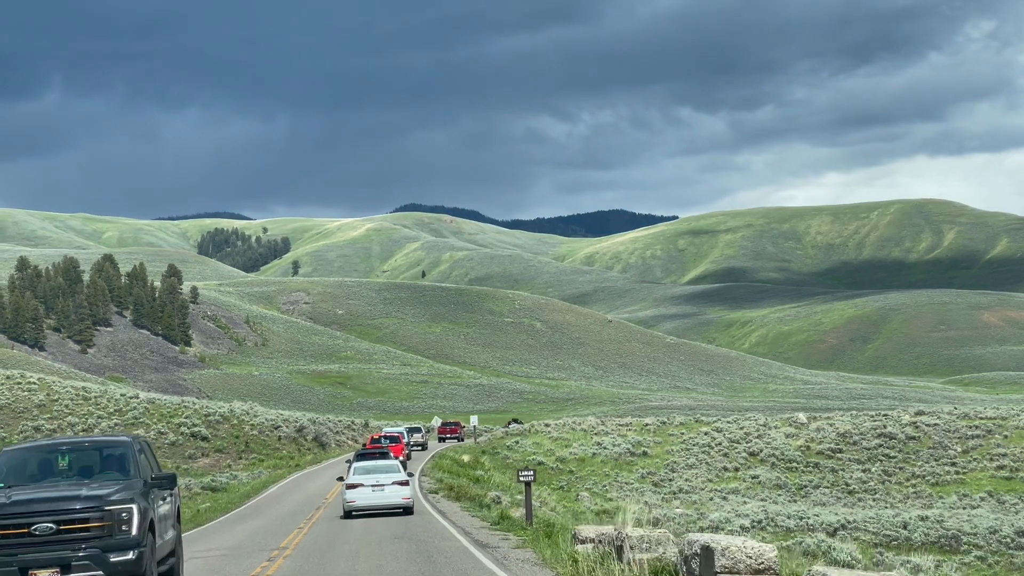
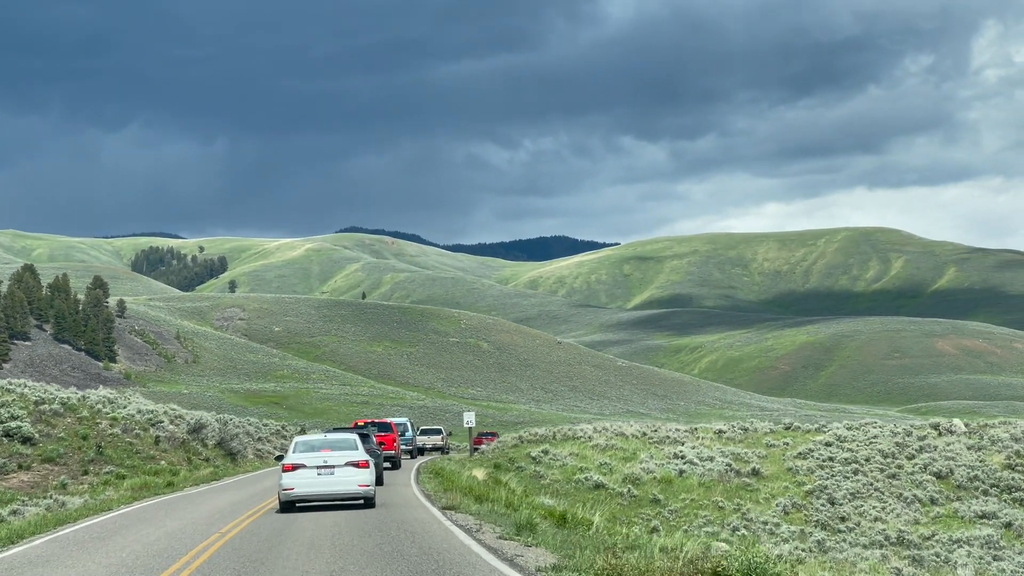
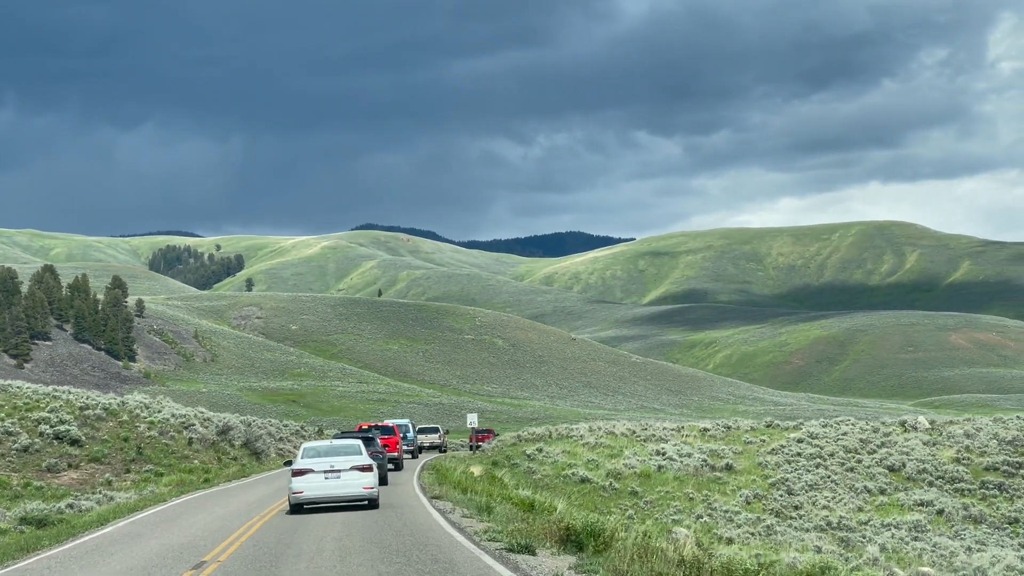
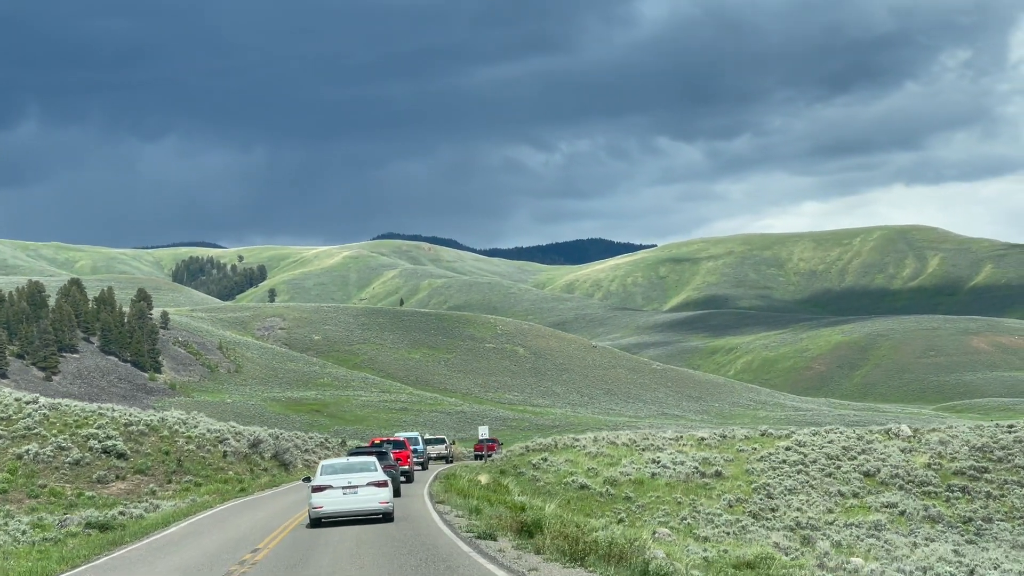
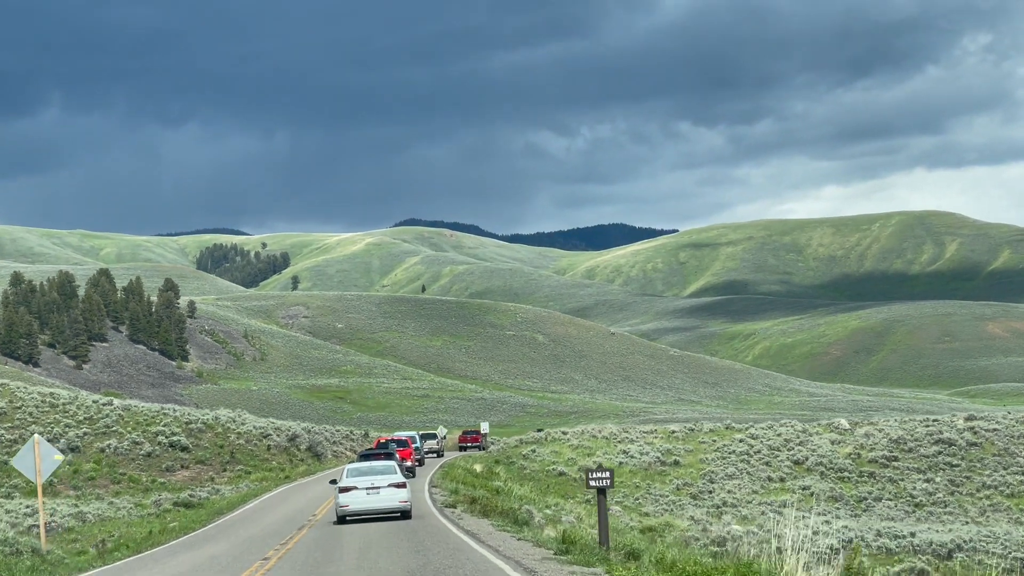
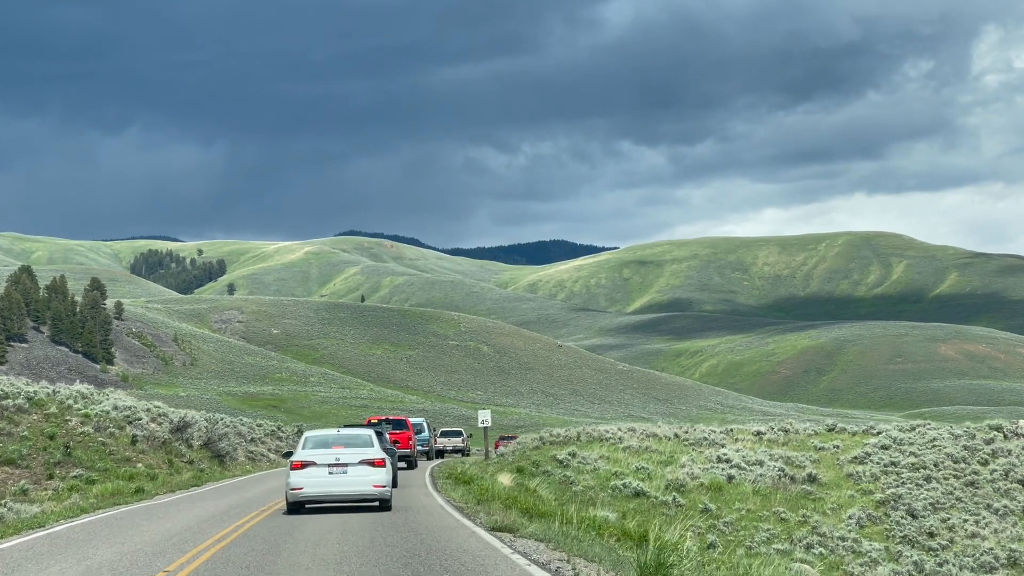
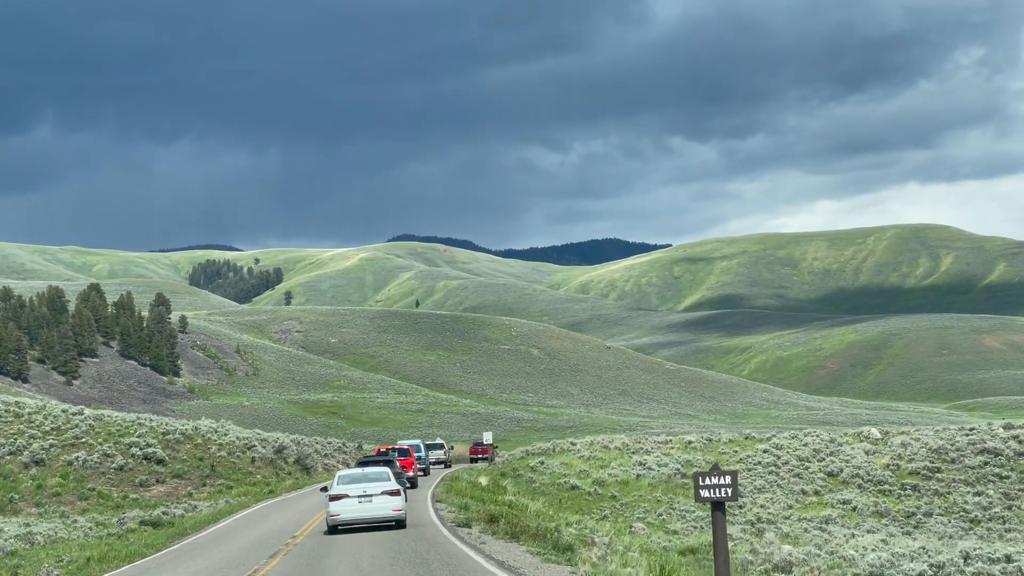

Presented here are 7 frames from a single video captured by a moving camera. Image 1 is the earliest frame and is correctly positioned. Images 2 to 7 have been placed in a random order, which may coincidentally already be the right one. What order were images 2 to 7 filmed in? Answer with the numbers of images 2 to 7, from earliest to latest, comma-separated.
5, 7, 4, 3, 2, 6
